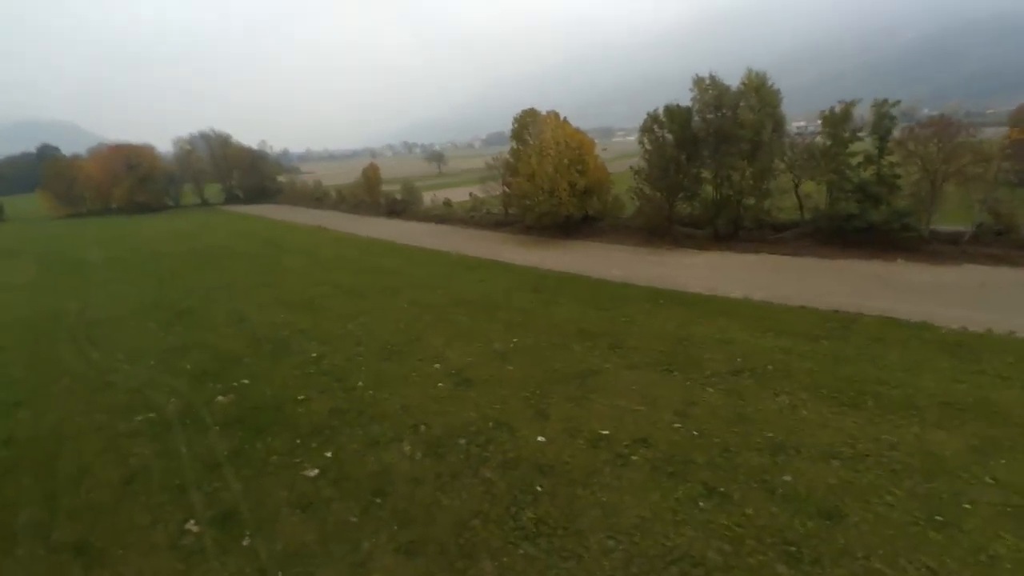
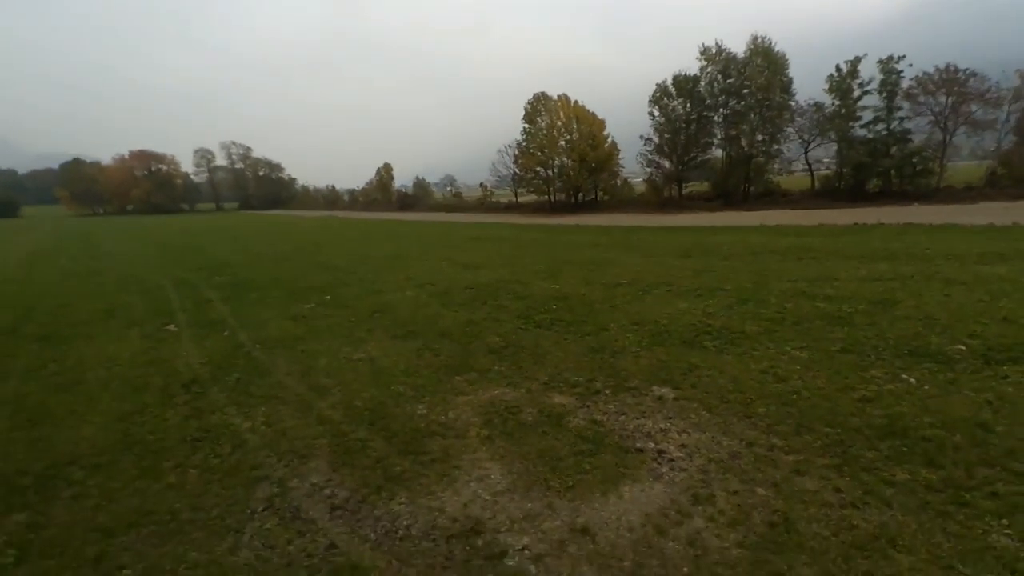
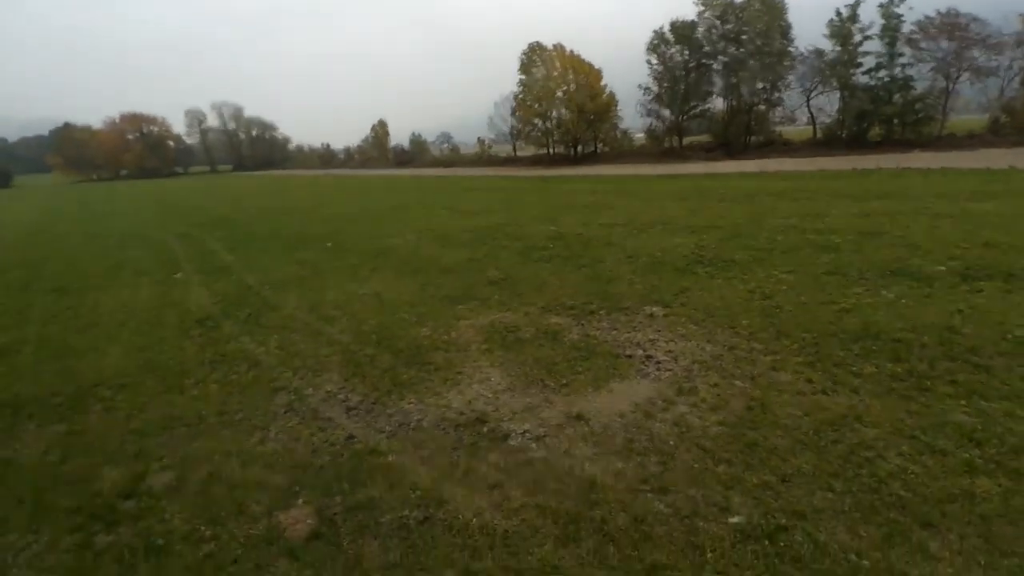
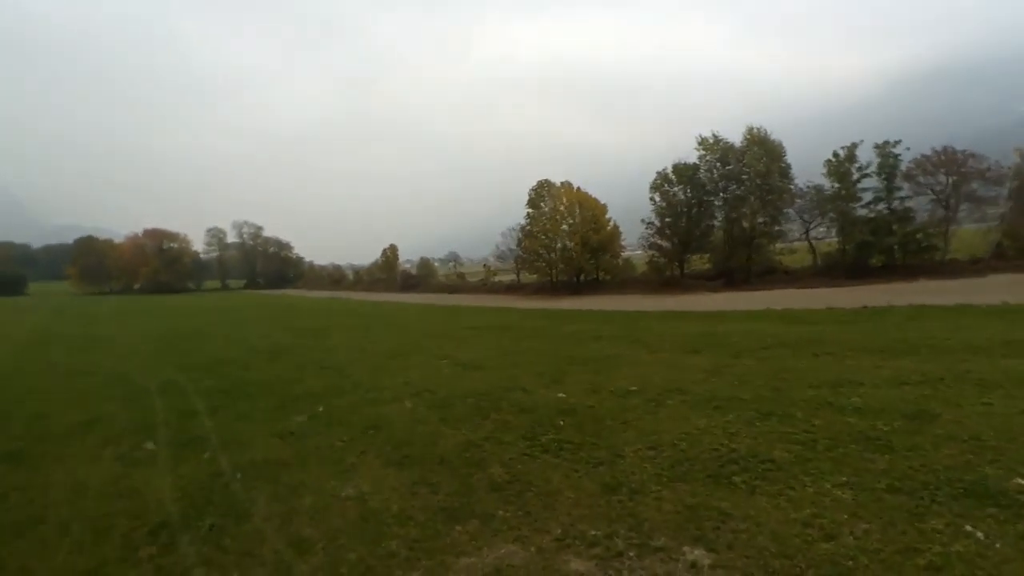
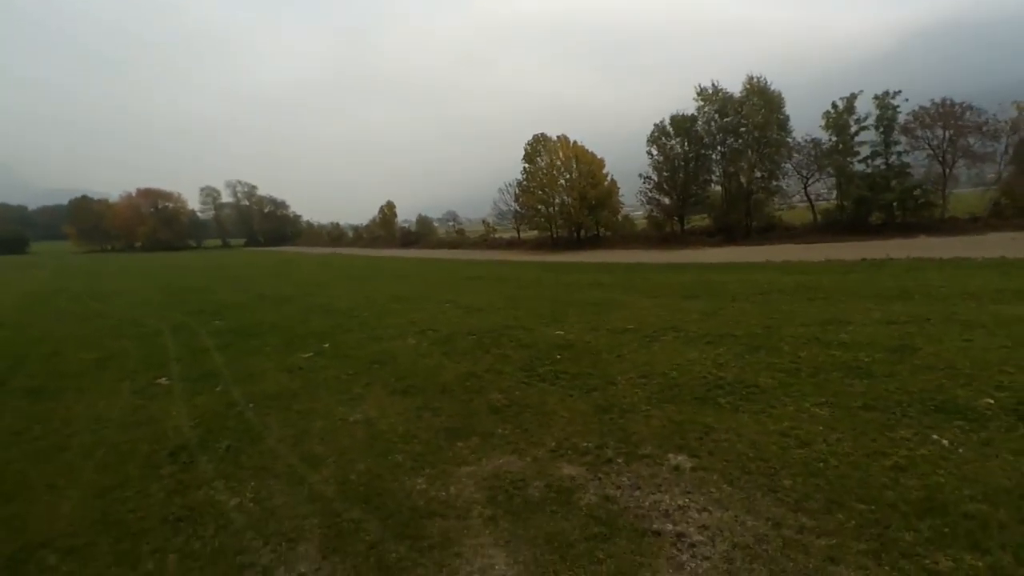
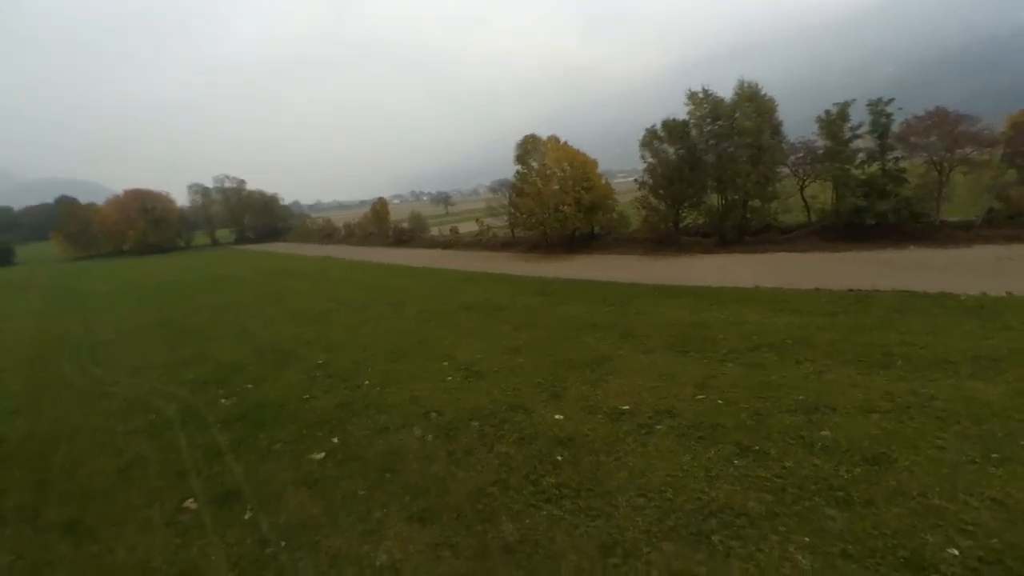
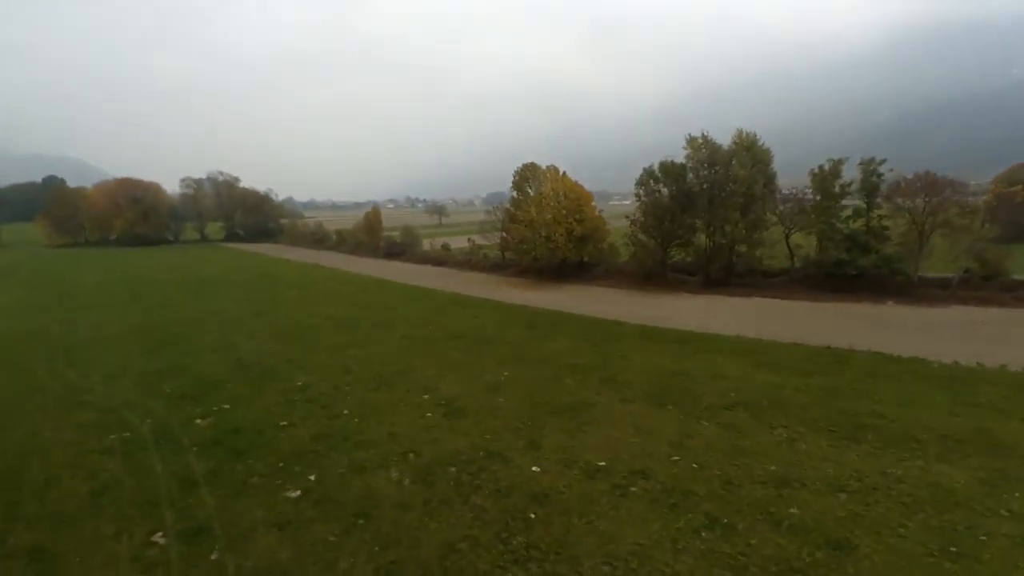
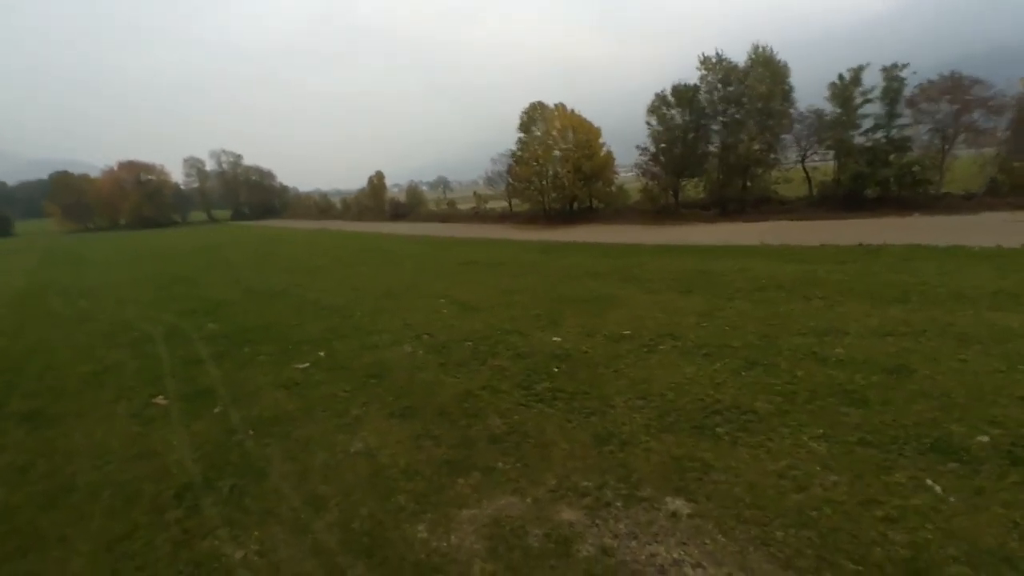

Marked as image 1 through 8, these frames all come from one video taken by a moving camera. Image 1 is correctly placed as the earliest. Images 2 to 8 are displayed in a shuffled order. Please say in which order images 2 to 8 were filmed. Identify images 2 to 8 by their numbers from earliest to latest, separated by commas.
7, 6, 8, 4, 5, 2, 3
